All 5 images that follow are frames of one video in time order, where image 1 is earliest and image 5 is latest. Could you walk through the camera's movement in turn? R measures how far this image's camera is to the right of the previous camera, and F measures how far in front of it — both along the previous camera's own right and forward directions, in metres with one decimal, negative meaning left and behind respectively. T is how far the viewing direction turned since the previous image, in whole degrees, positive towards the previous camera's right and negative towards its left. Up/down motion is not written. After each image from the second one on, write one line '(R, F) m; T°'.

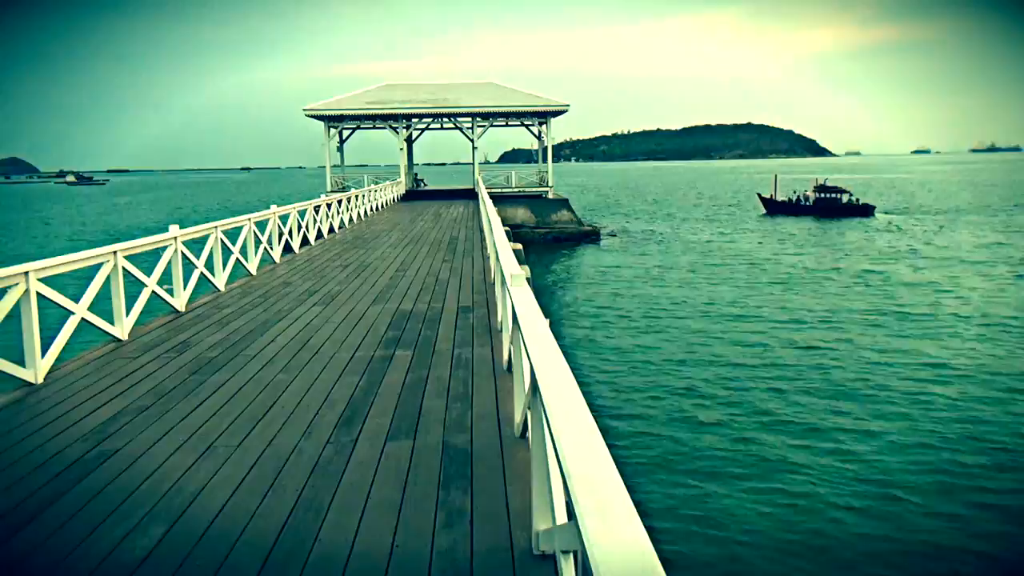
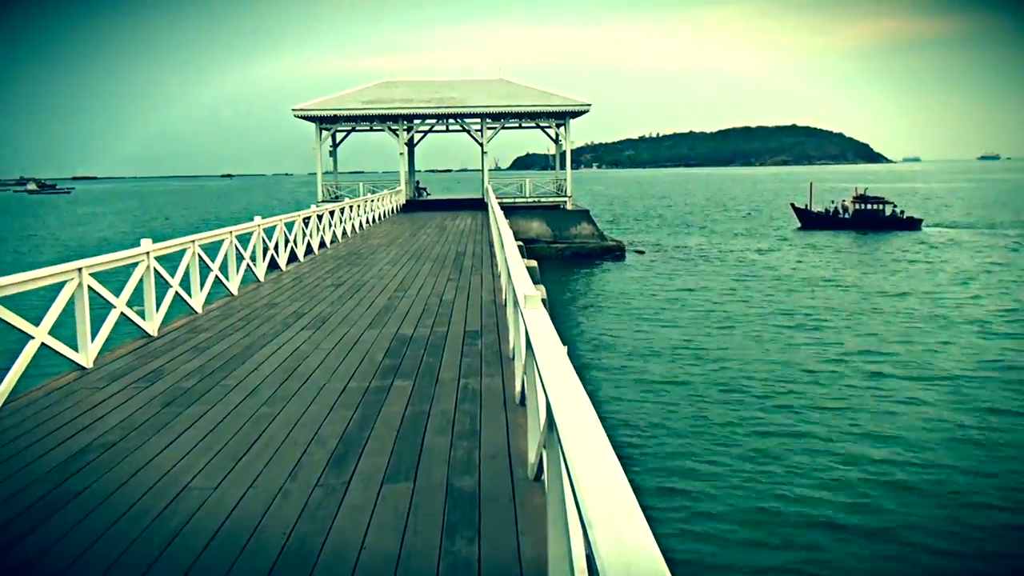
(0.0, +0.7) m; -1°
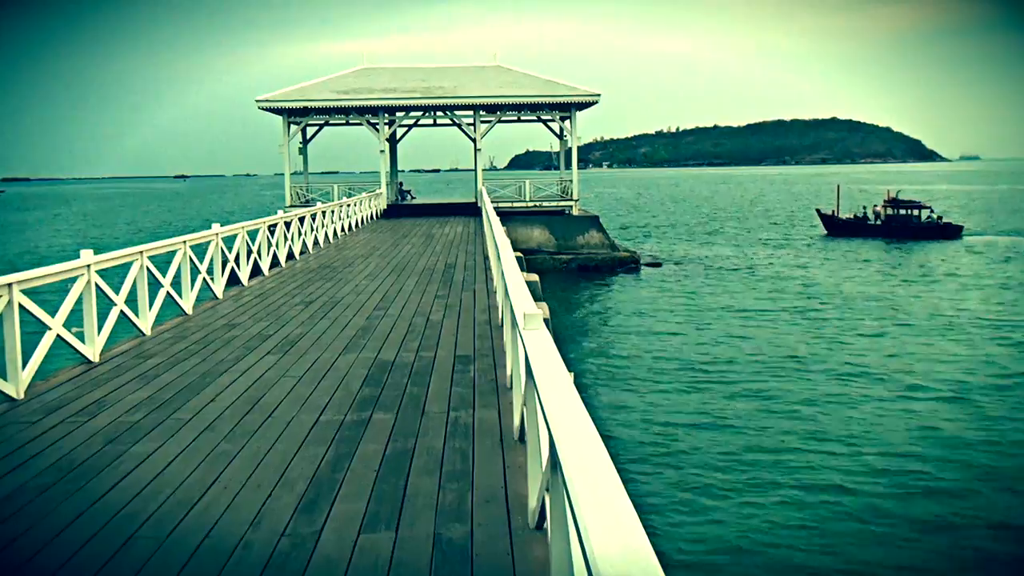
(0.0, +0.7) m; 0°
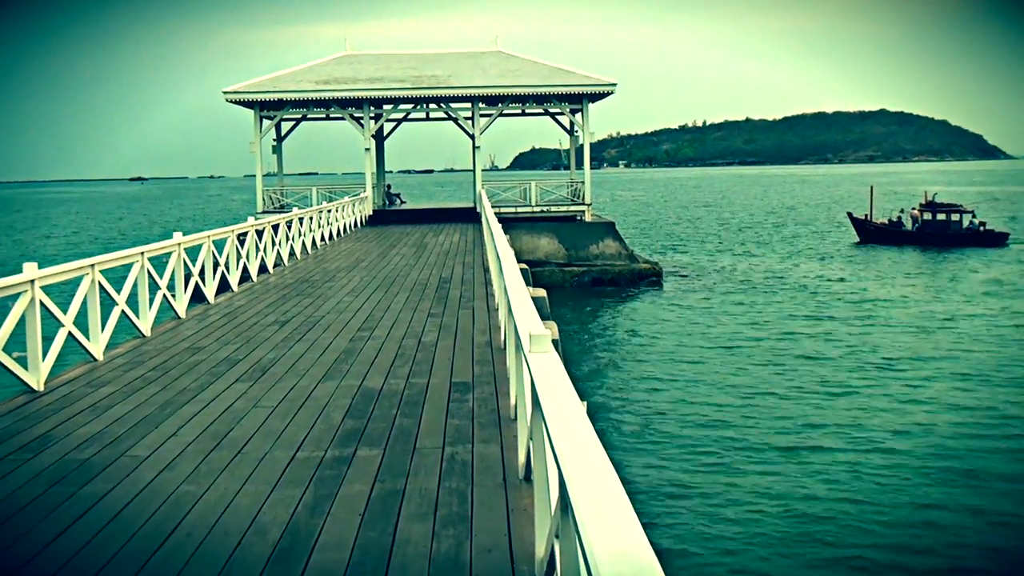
(0.0, +0.6) m; 0°
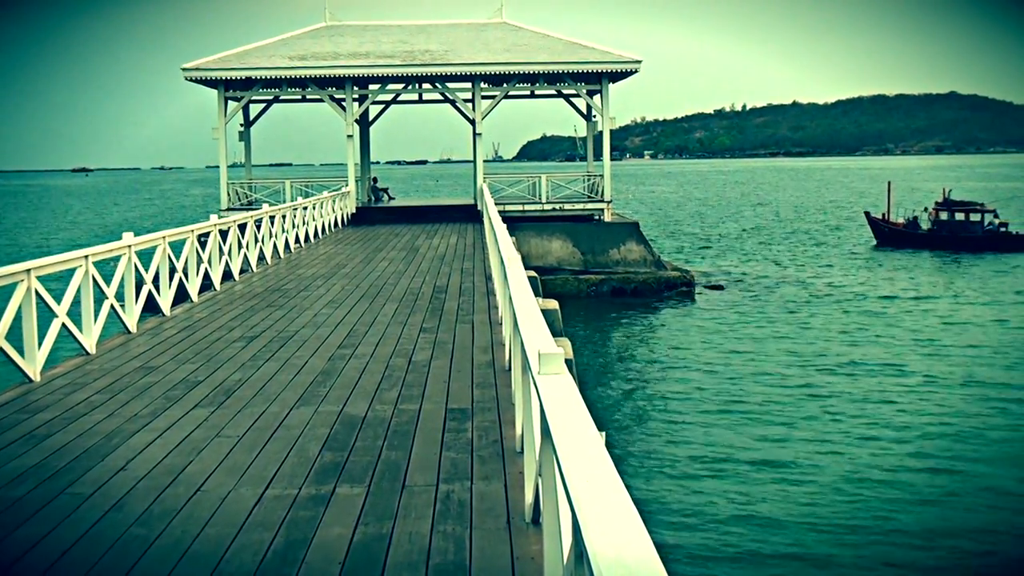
(0.0, +0.6) m; 0°
